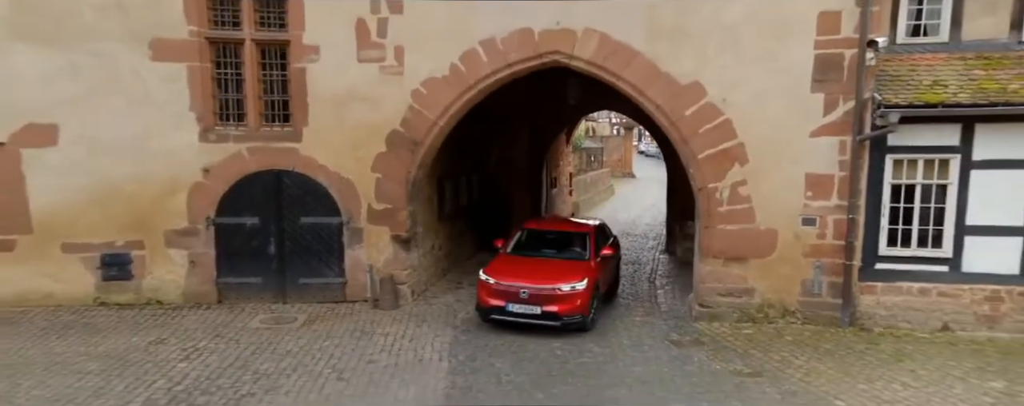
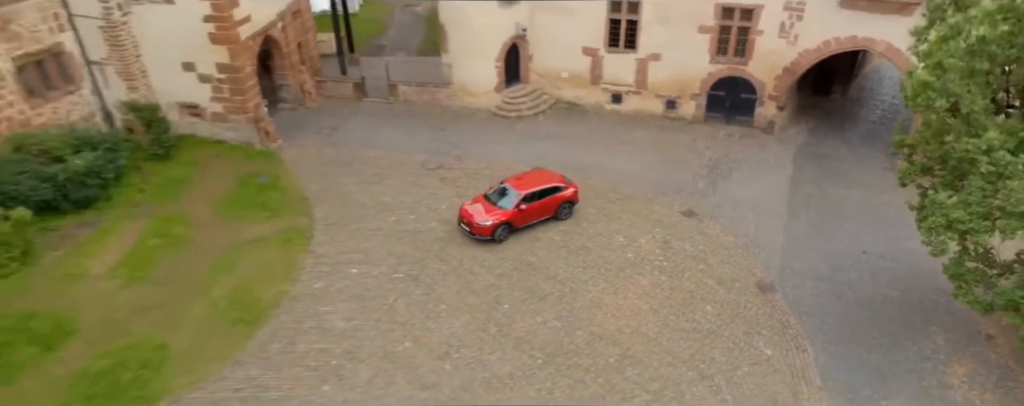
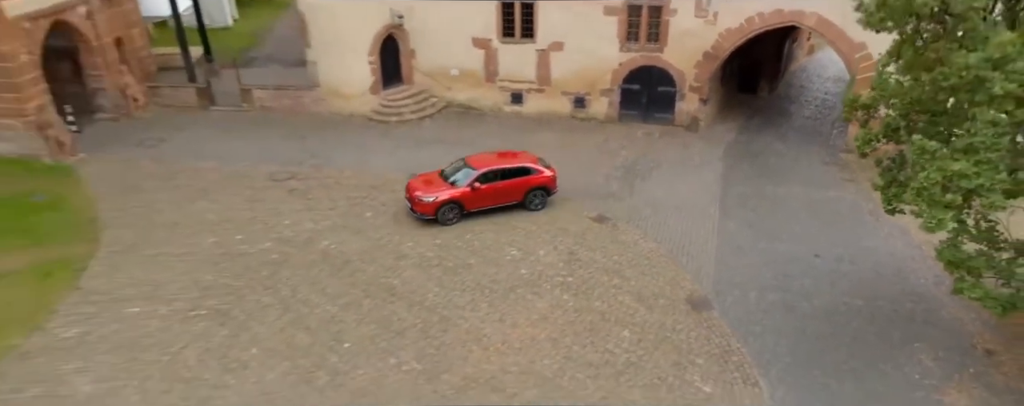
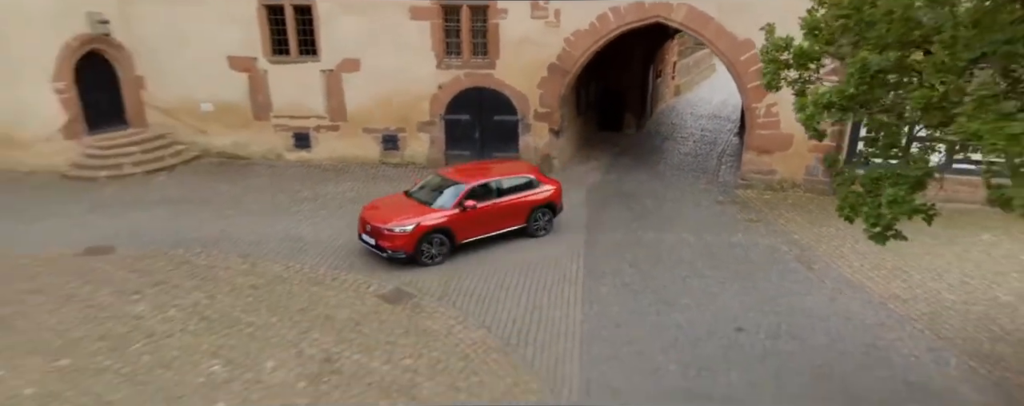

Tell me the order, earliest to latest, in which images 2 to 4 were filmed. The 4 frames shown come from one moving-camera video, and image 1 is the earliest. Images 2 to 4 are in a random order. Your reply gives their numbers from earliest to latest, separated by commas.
4, 3, 2
